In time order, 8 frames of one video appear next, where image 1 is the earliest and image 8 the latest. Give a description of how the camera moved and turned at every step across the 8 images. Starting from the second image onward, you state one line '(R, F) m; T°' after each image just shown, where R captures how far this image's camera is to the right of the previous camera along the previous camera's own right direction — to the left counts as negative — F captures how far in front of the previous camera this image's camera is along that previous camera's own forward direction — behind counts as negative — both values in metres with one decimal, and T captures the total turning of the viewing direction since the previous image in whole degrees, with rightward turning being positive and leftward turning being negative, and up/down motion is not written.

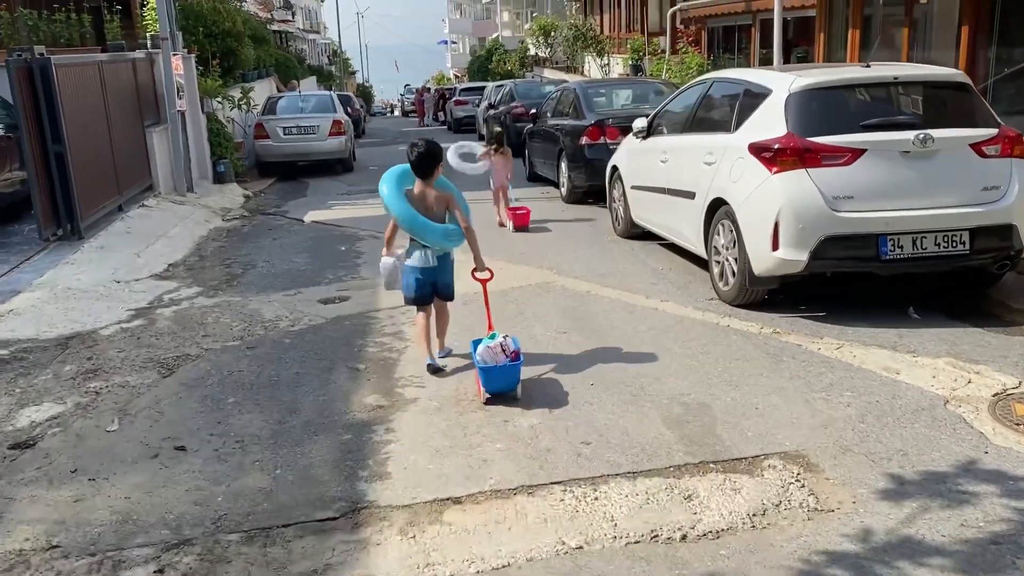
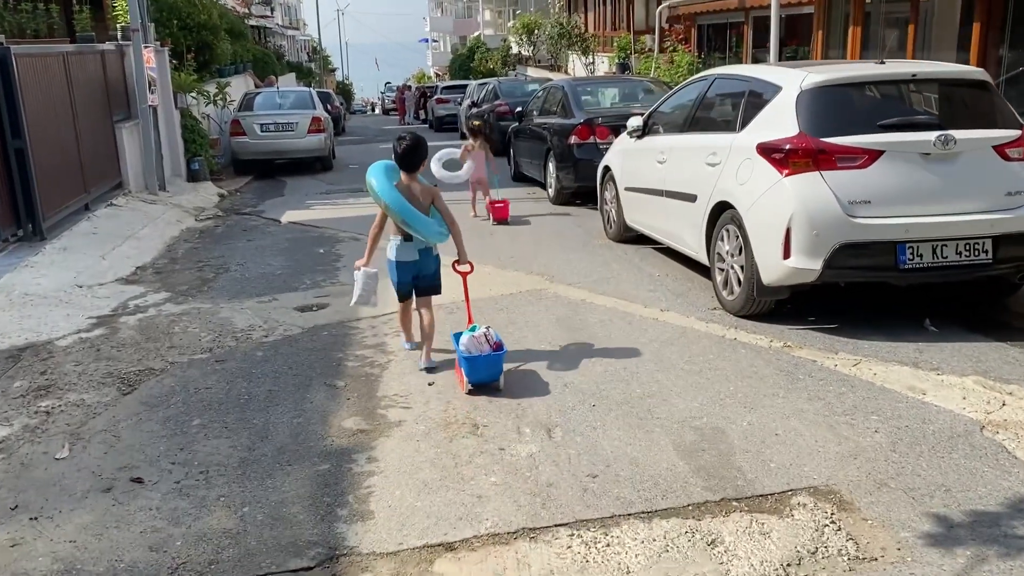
(-0.1, +0.4) m; +1°
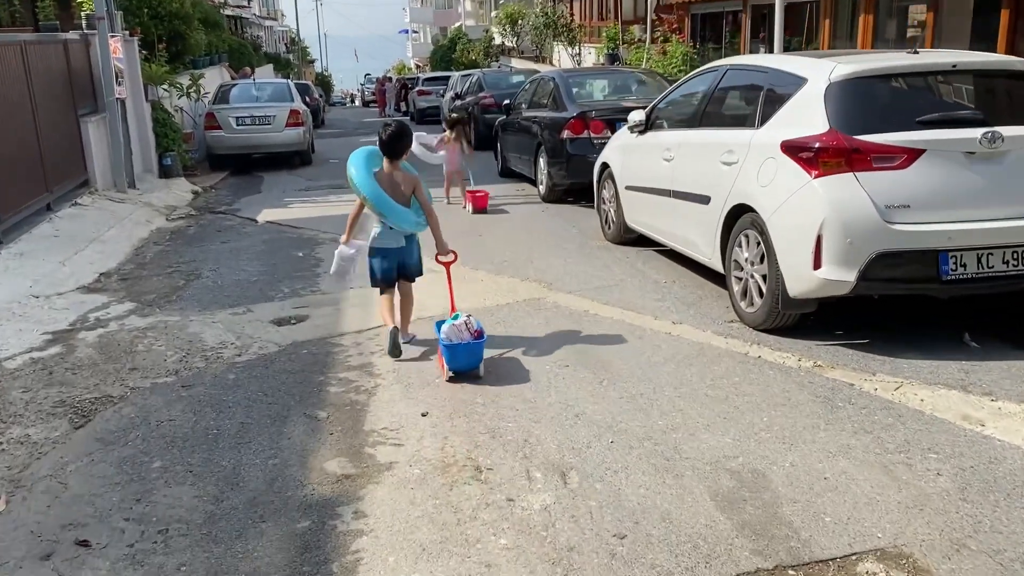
(-0.1, +0.6) m; +1°
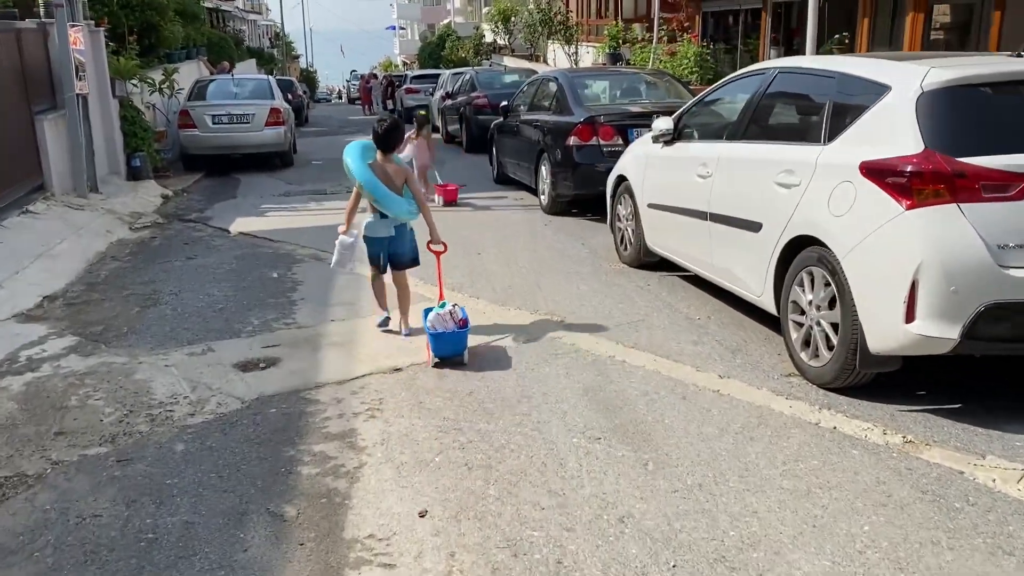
(-0.2, +1.0) m; +1°
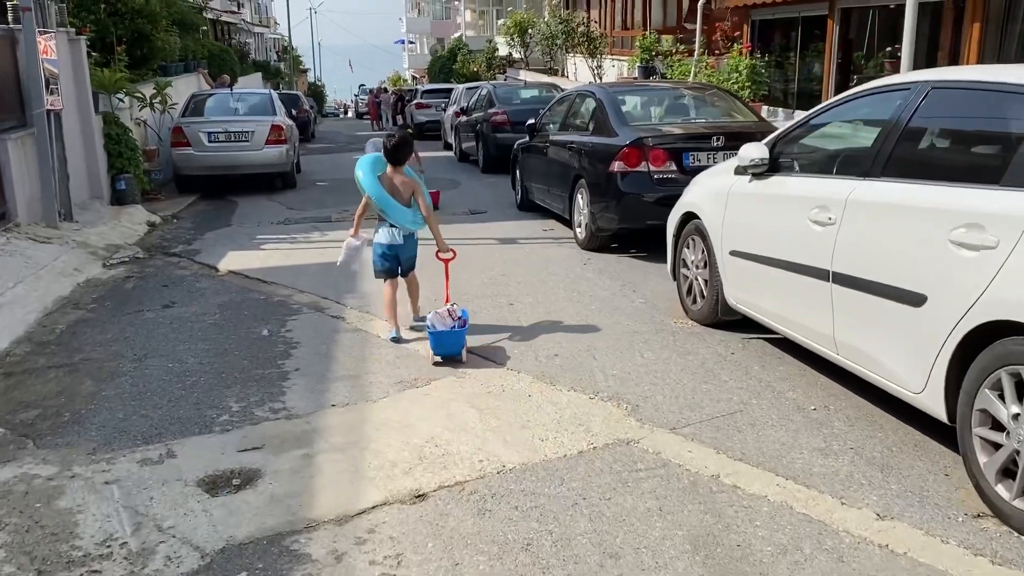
(-0.2, +1.4) m; 0°
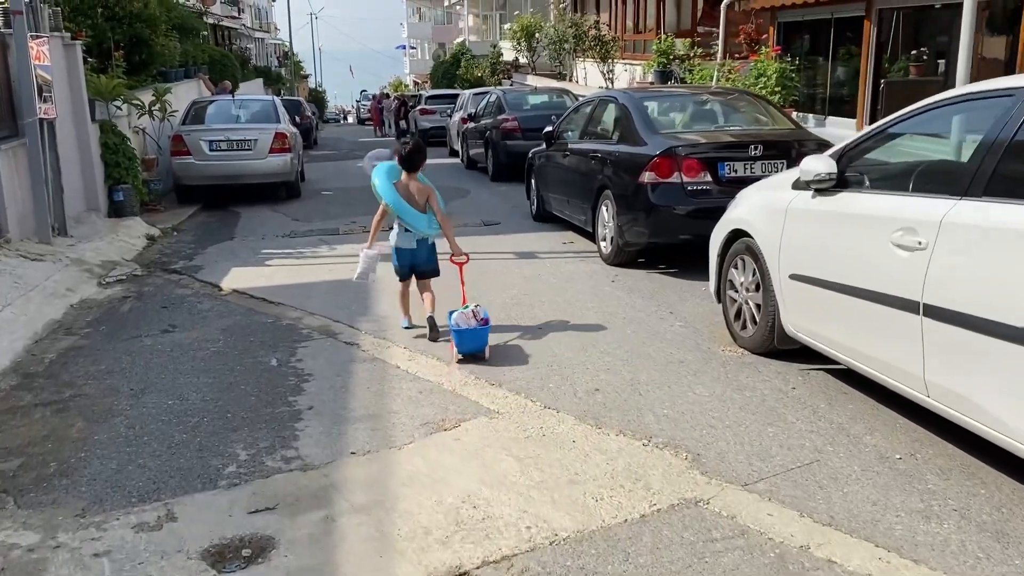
(-0.2, +0.5) m; 0°
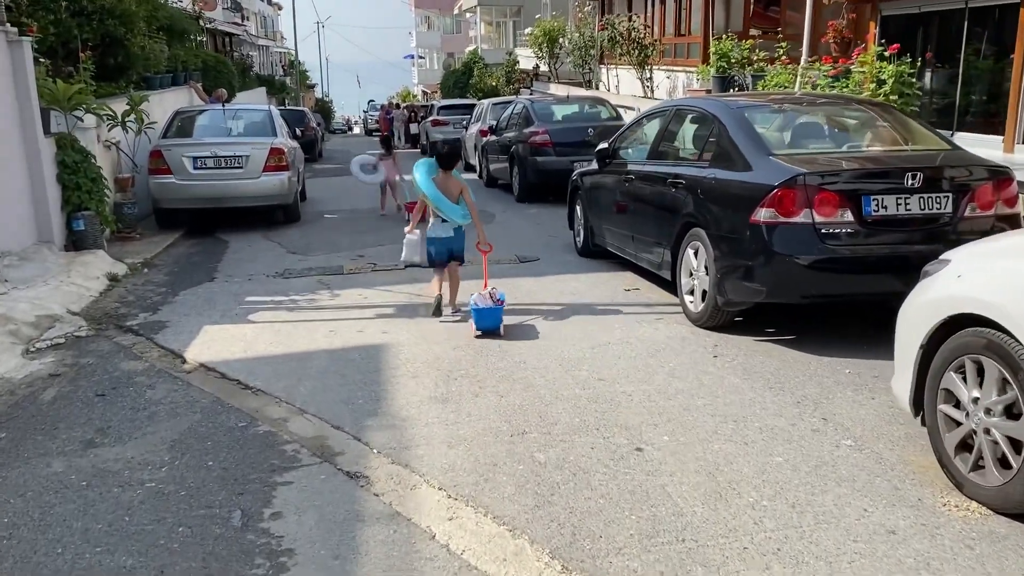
(-0.4, +2.0) m; 0°
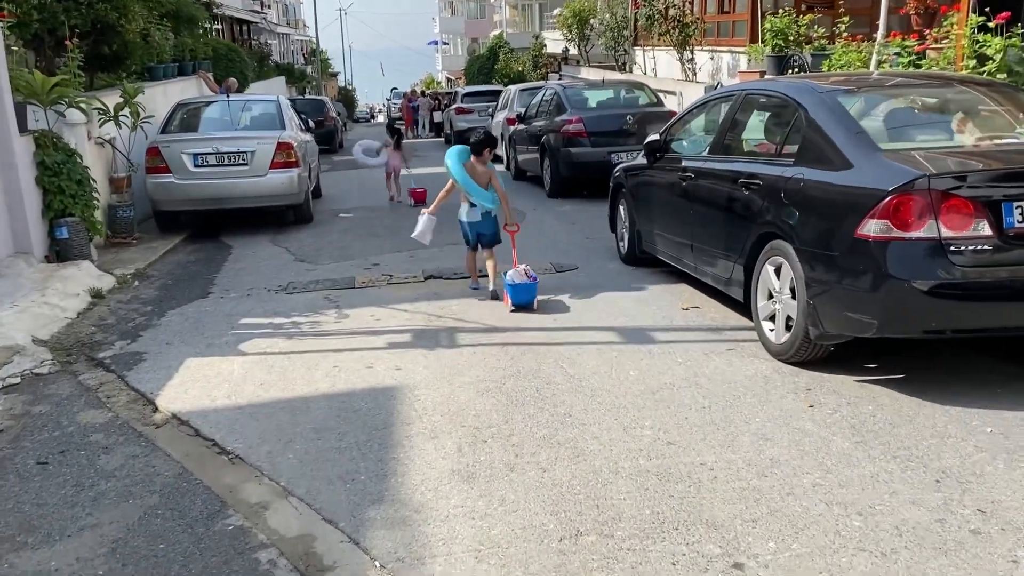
(-0.1, +1.1) m; -2°
